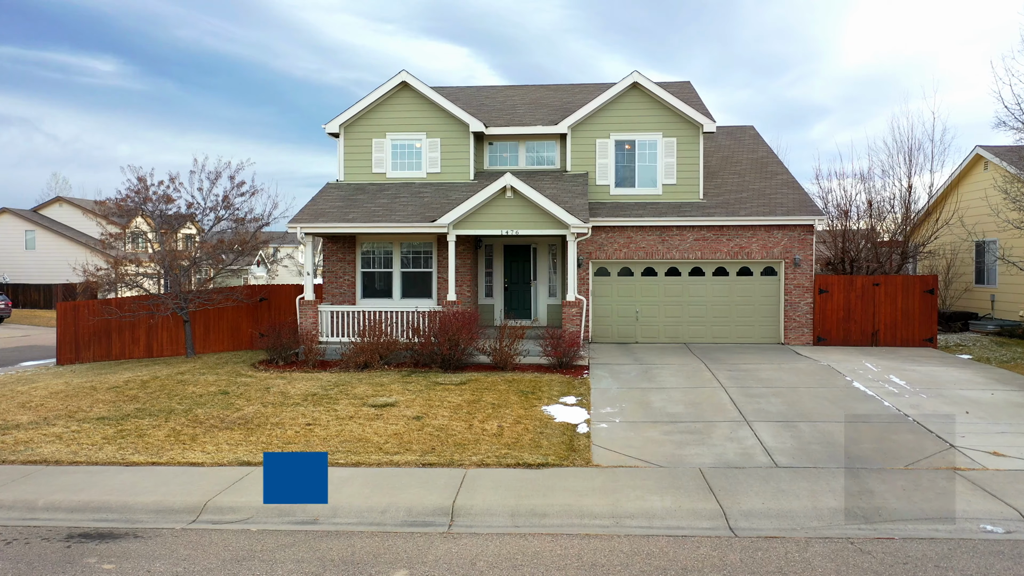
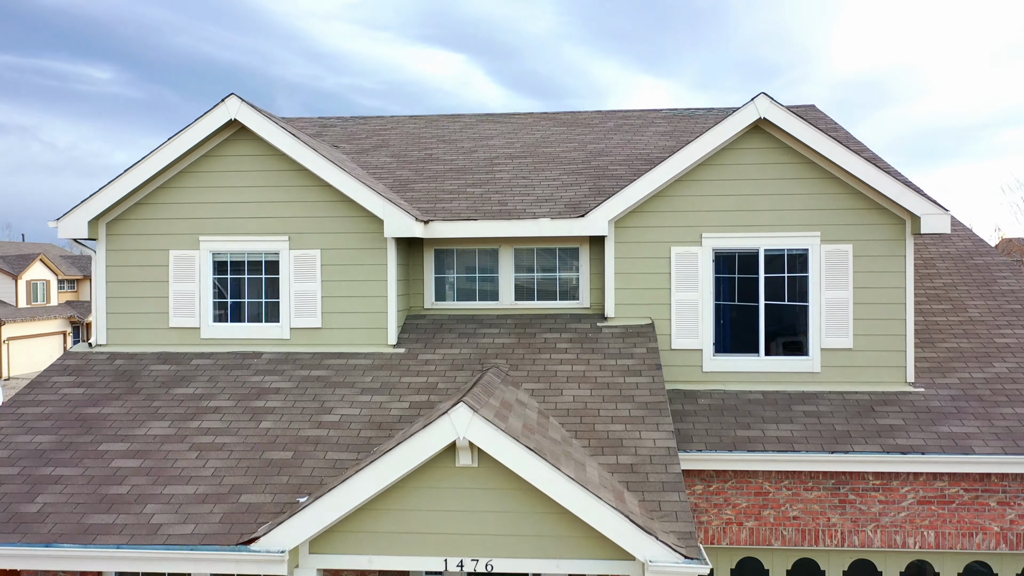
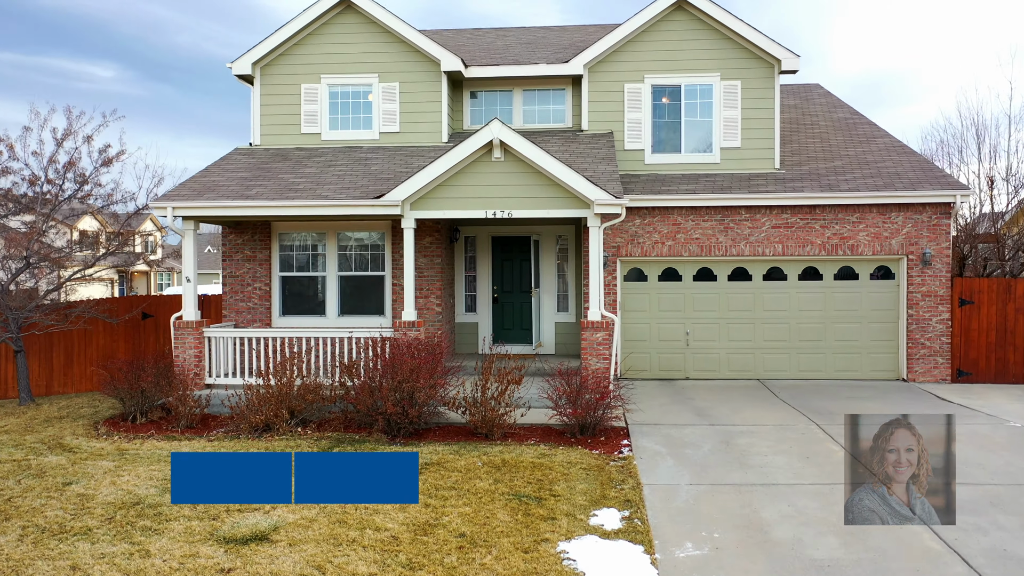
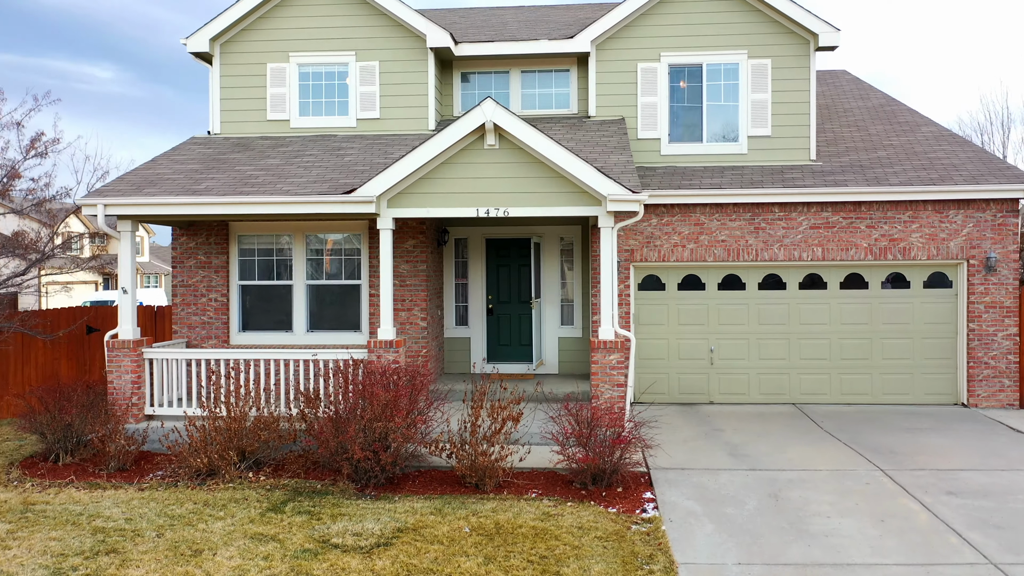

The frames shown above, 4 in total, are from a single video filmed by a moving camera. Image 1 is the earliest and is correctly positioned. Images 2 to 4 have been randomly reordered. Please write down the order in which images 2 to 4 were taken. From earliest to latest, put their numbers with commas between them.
3, 4, 2
